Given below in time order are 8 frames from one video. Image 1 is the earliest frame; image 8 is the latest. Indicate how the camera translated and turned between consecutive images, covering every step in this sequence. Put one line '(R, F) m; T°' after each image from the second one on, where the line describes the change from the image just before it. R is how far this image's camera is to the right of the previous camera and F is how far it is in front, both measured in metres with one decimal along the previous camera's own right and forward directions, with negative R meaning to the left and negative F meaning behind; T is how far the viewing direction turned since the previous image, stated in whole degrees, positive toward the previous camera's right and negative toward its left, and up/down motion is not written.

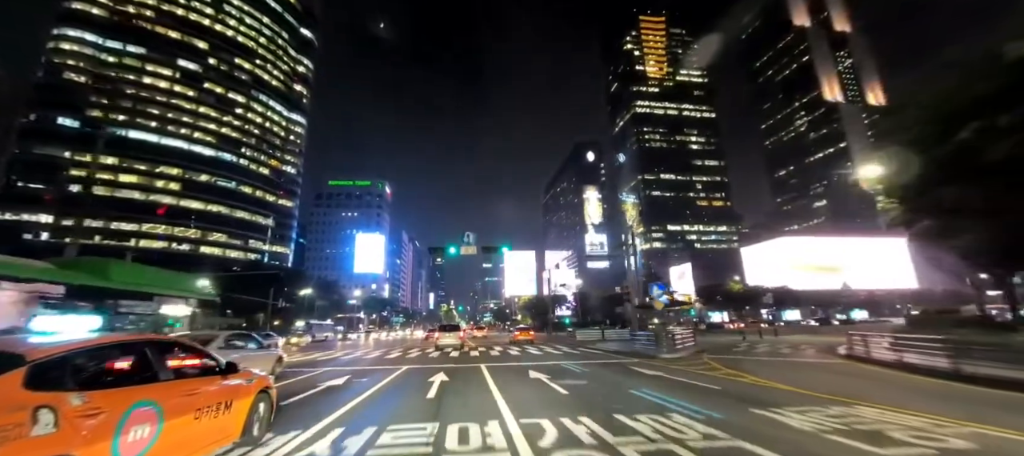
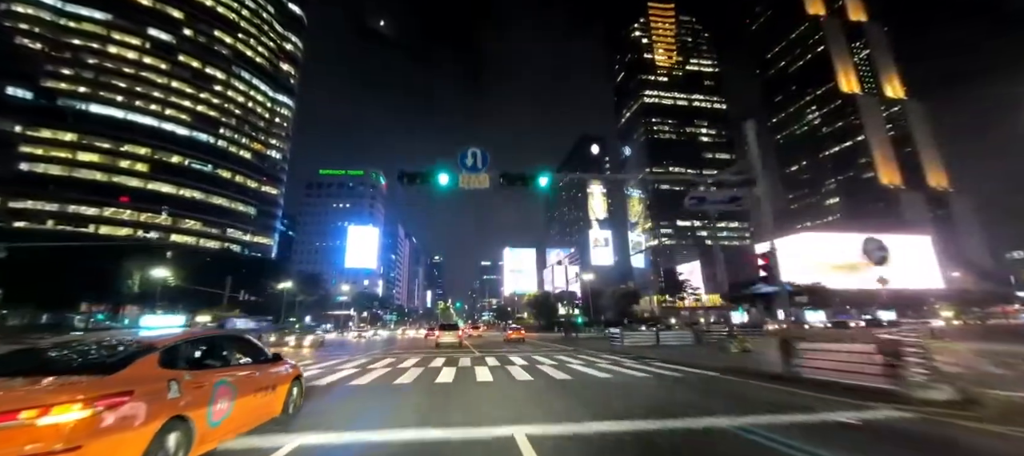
(-0.6, +4.3) m; 0°
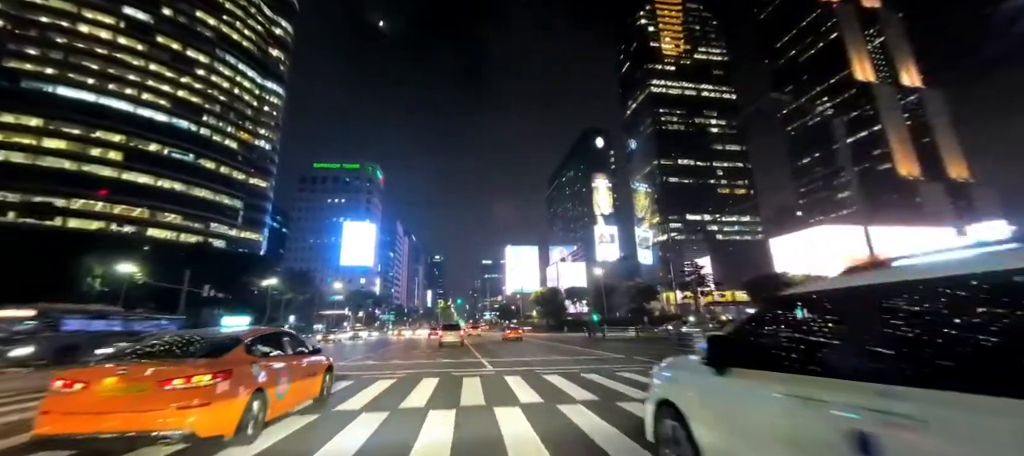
(-0.5, +3.2) m; 0°
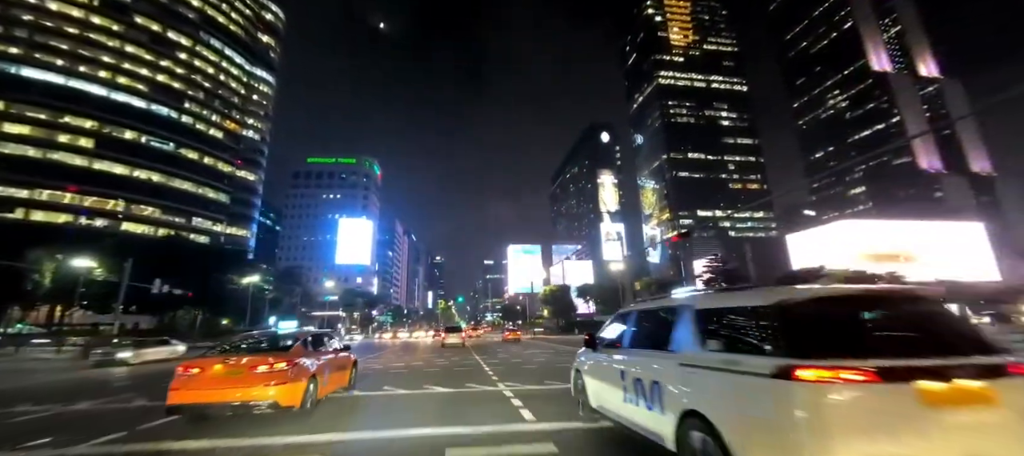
(-0.5, +3.2) m; 0°
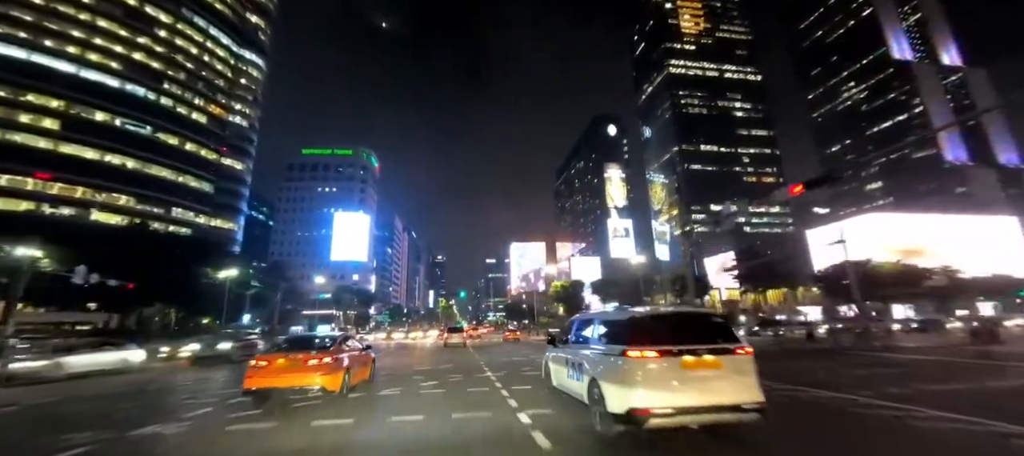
(-0.5, +3.3) m; 0°
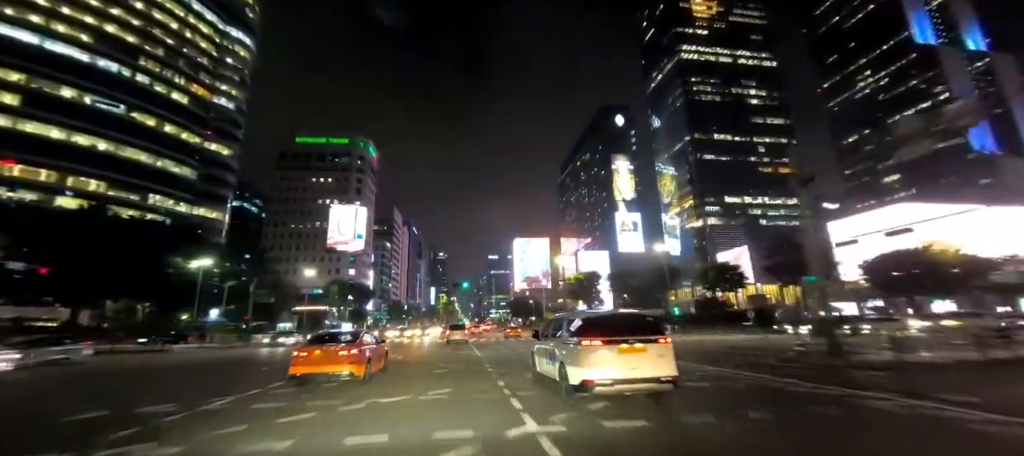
(-0.5, +3.2) m; 0°
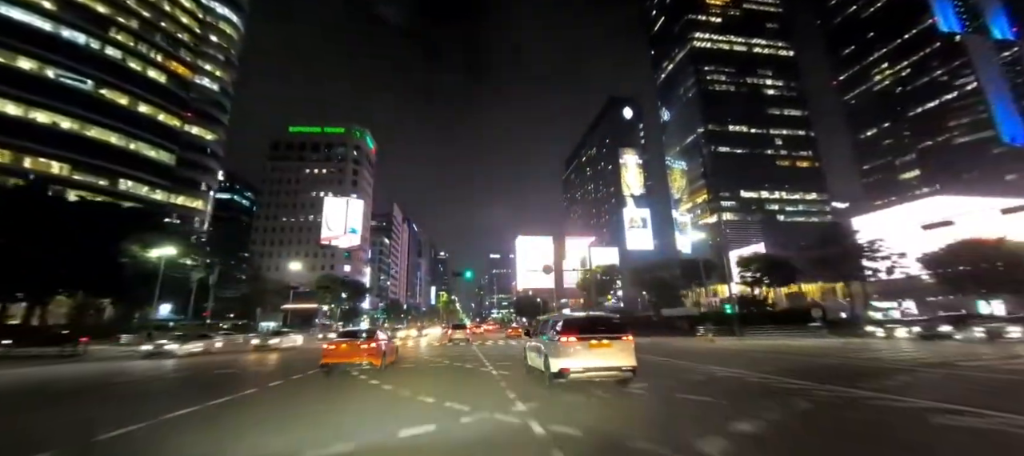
(-0.5, +3.3) m; 0°
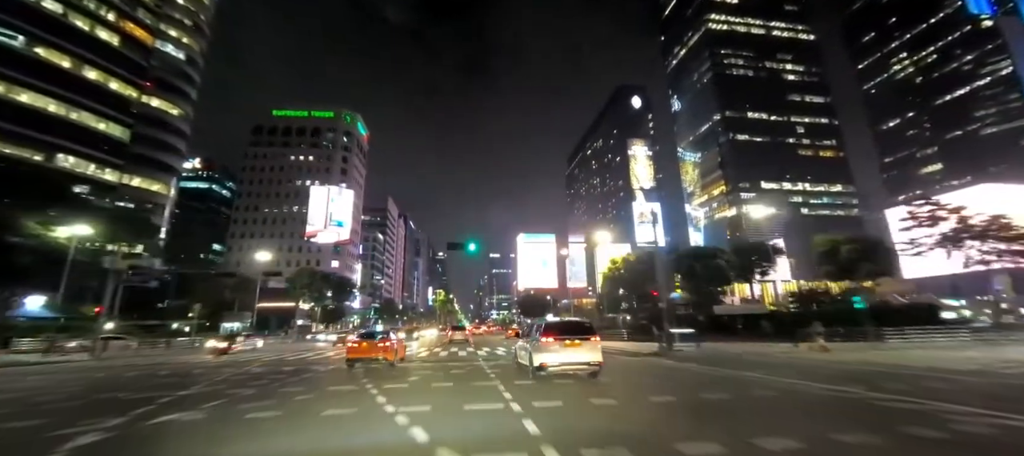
(-0.7, +4.7) m; 0°
